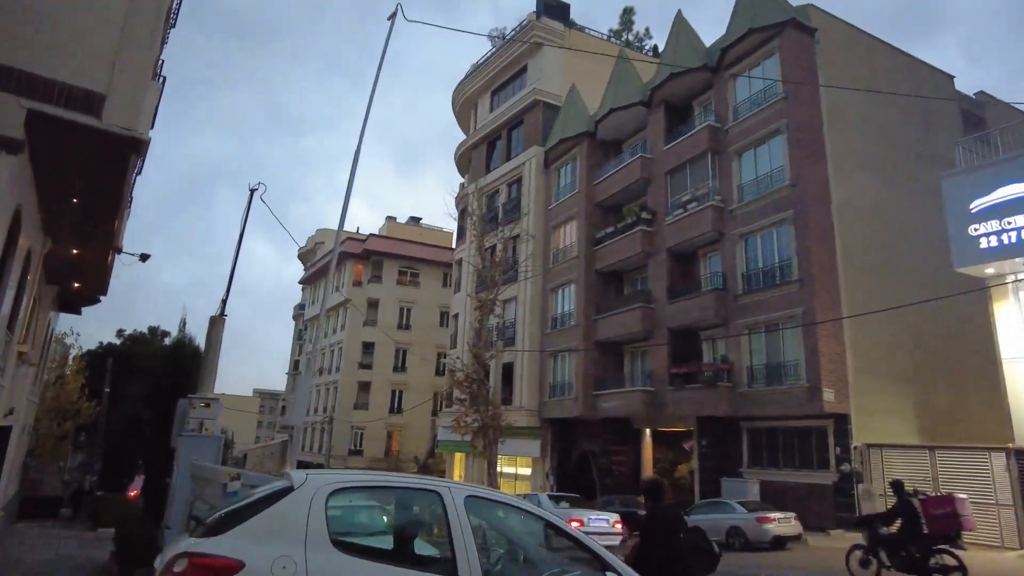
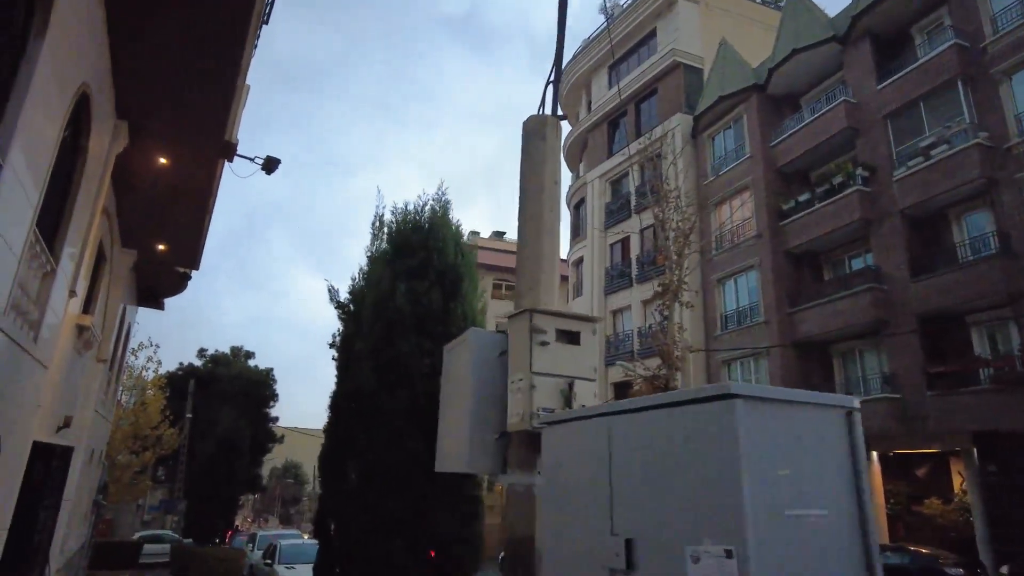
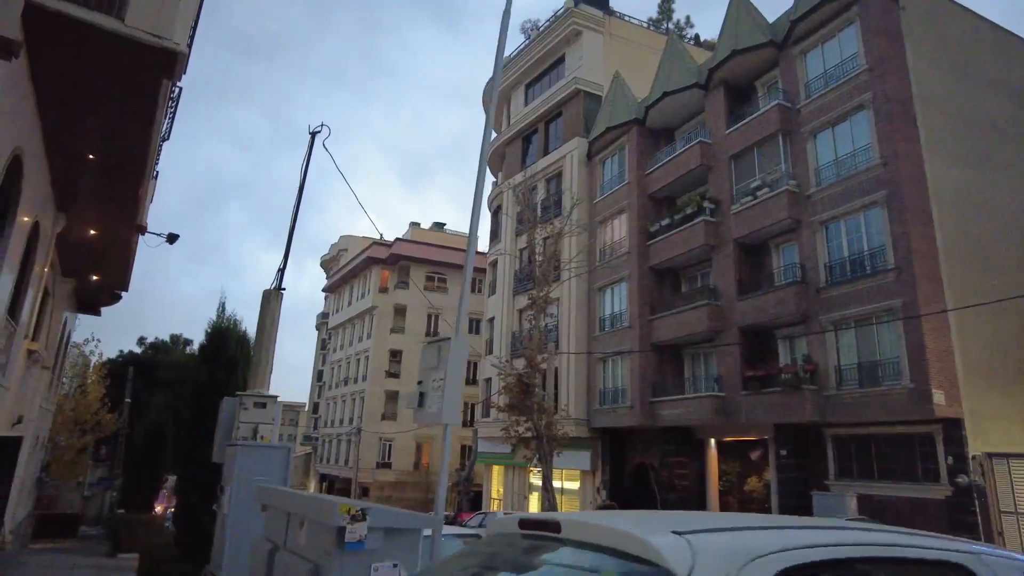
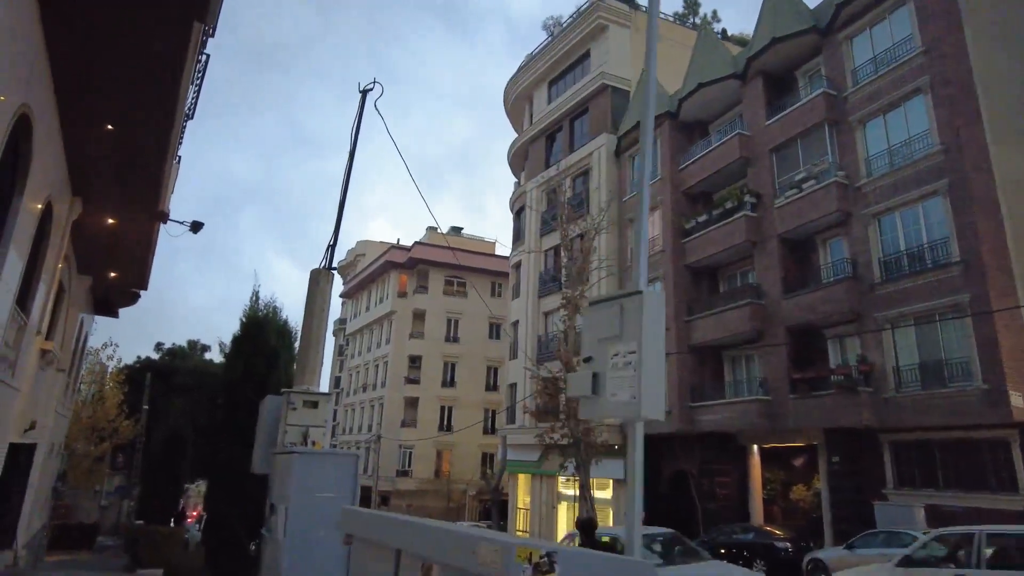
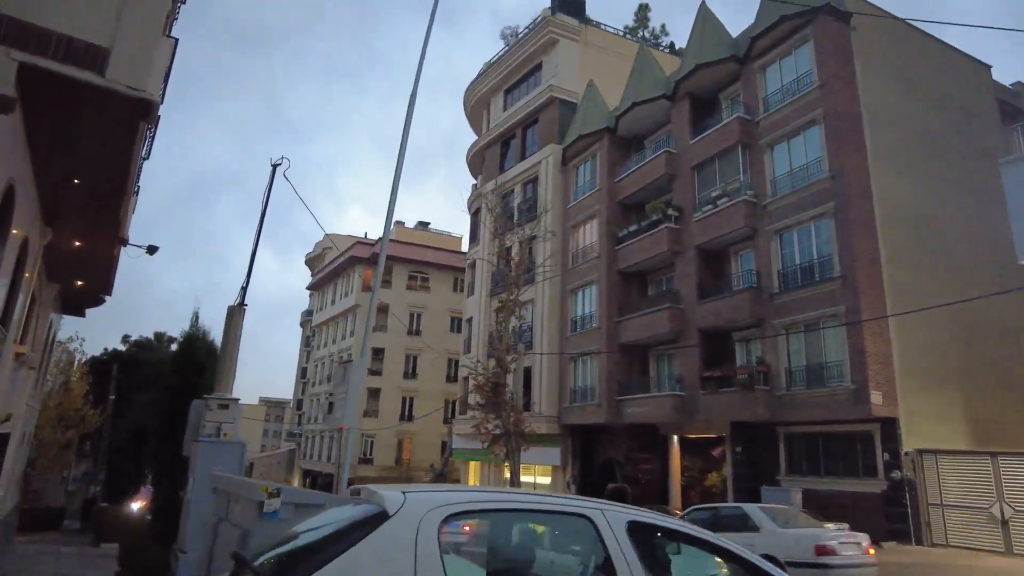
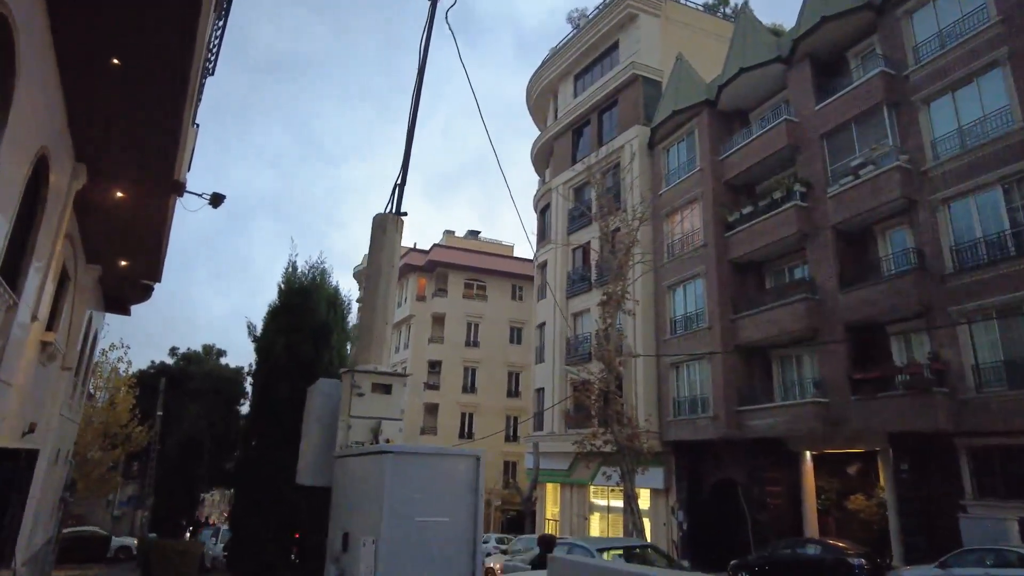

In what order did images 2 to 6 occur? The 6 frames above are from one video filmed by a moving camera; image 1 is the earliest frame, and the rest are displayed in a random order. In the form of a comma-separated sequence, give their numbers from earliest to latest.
5, 3, 4, 6, 2
